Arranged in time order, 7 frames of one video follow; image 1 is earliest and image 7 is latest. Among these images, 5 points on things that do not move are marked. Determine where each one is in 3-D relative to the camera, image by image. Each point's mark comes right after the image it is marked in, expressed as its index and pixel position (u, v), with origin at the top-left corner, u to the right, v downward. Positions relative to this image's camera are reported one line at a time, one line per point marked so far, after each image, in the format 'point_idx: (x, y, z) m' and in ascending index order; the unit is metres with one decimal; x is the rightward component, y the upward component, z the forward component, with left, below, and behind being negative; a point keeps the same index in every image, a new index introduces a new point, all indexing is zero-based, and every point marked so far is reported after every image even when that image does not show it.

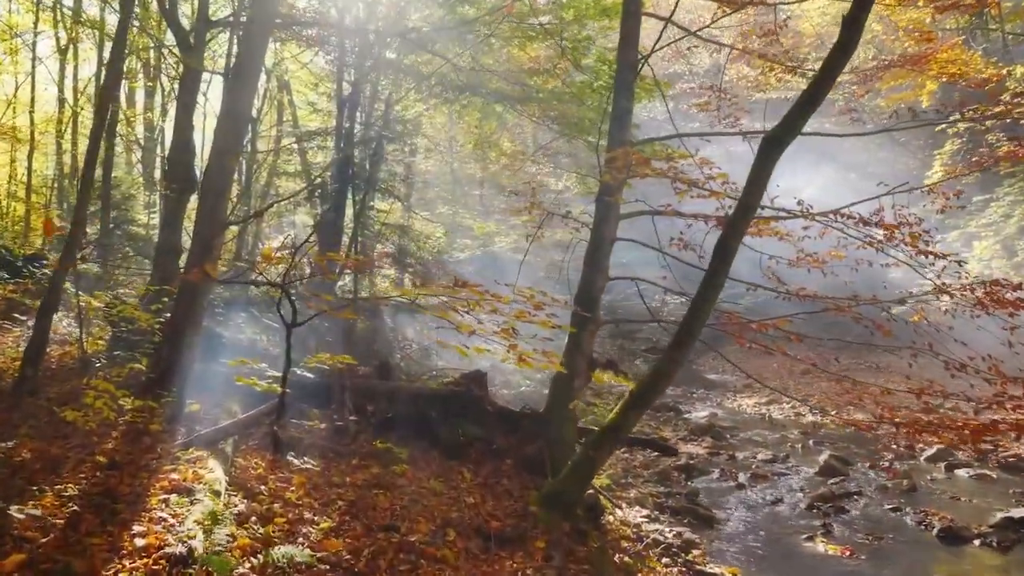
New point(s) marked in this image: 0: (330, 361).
0: (-1.6, -0.7, +5.5) m
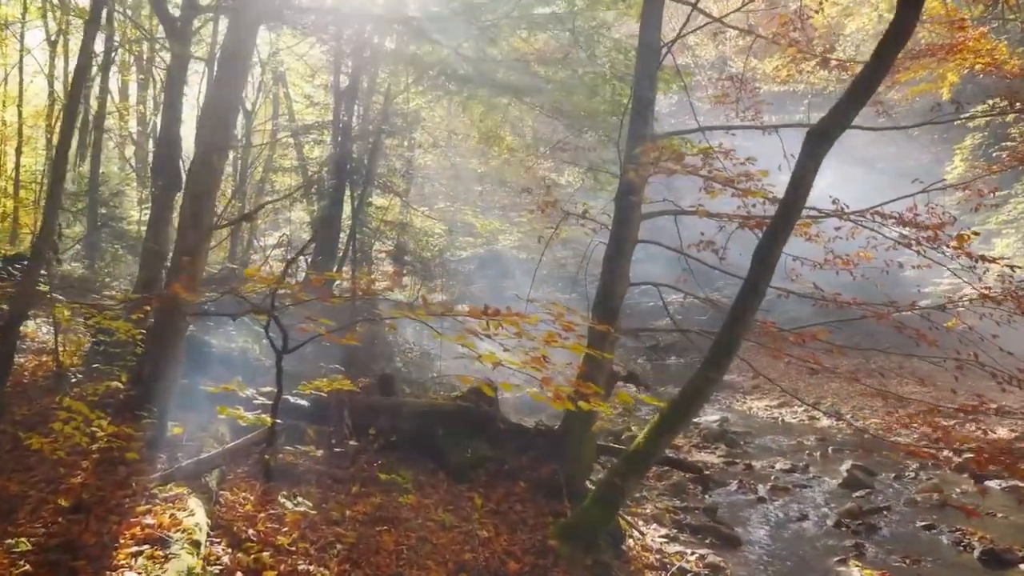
0: (-1.4, -0.8, +4.9) m
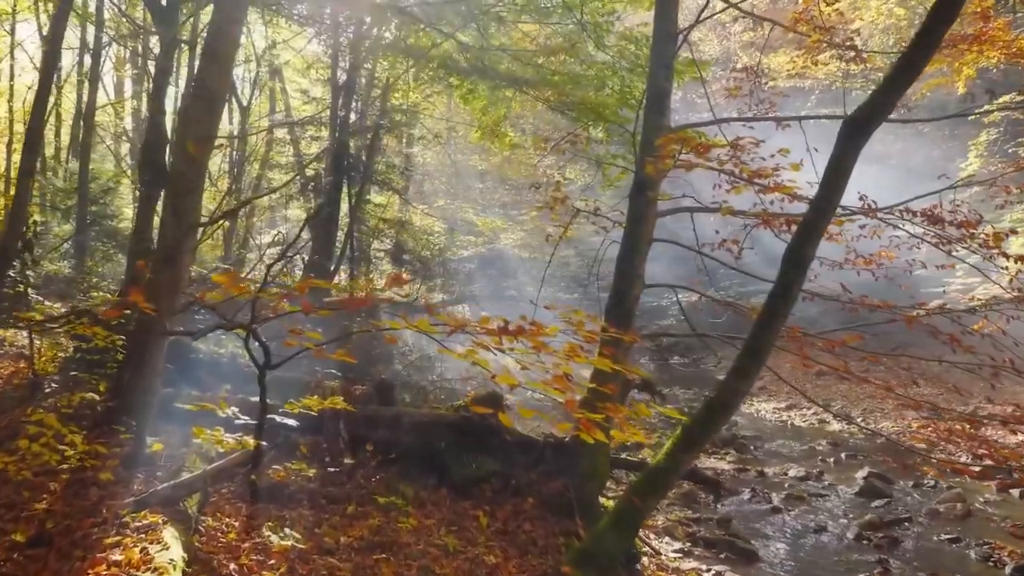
0: (-1.3, -0.8, +4.5) m
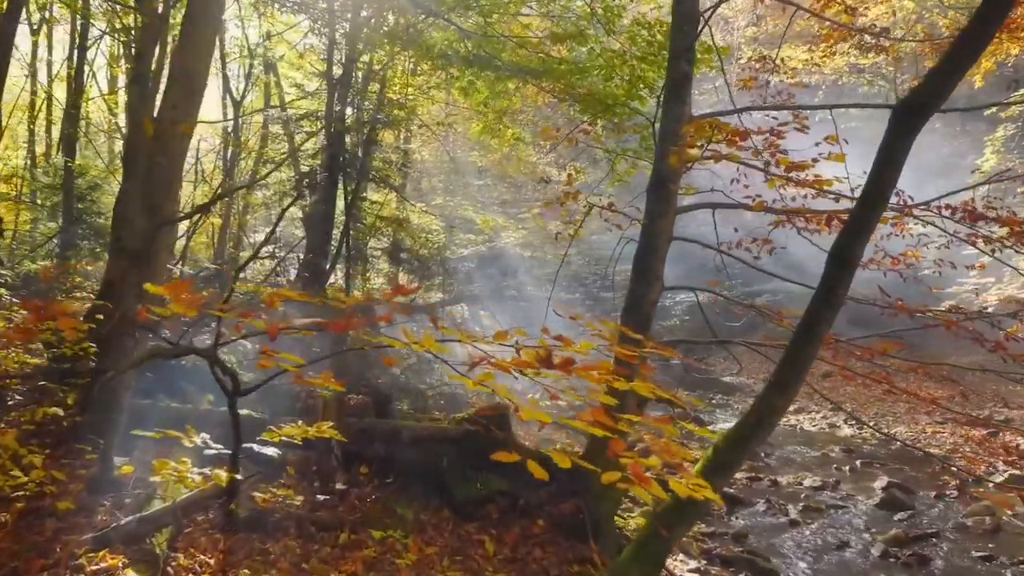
0: (-1.3, -0.8, +3.9) m
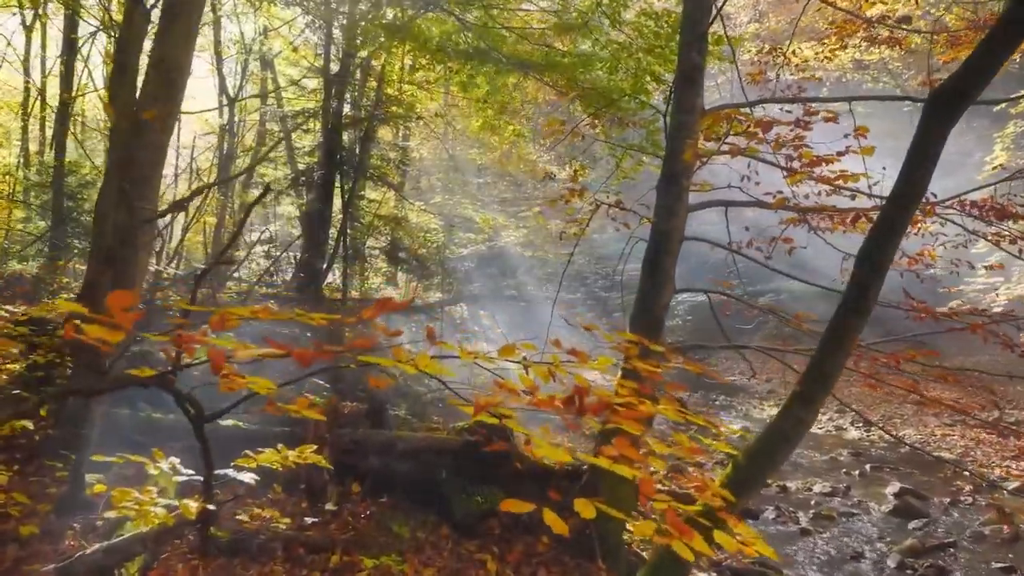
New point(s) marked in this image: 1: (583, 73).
0: (-1.2, -0.8, +3.6) m
1: (+0.9, +2.8, +8.3) m
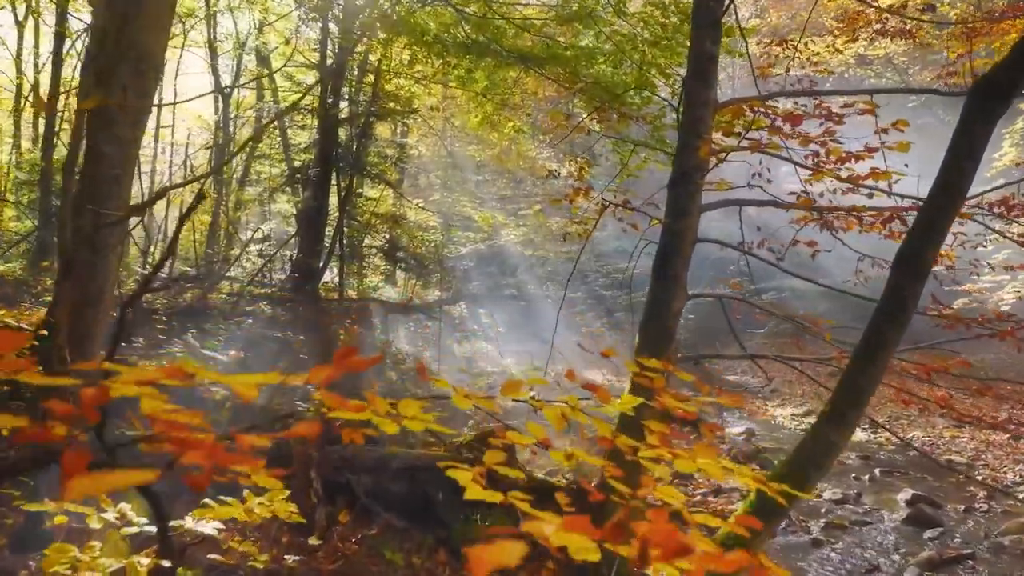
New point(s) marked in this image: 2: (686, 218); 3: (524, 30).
0: (-1.2, -0.9, +3.3) m
1: (+0.9, +2.7, +7.9) m
2: (+1.4, +0.6, +5.3) m
3: (+0.2, +3.3, +8.2) m
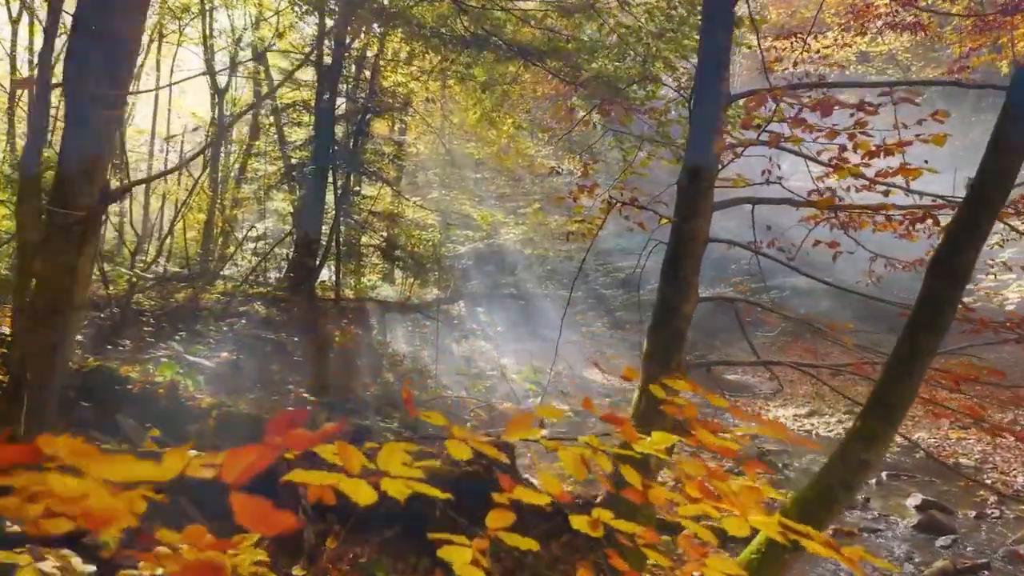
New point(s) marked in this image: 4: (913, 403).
0: (-1.2, -0.9, +3.0) m
1: (+0.9, +2.7, +7.6) m
2: (+1.4, +0.6, +5.0) m
3: (+0.2, +3.2, +7.9) m
4: (+2.2, -0.7, +3.6) m
